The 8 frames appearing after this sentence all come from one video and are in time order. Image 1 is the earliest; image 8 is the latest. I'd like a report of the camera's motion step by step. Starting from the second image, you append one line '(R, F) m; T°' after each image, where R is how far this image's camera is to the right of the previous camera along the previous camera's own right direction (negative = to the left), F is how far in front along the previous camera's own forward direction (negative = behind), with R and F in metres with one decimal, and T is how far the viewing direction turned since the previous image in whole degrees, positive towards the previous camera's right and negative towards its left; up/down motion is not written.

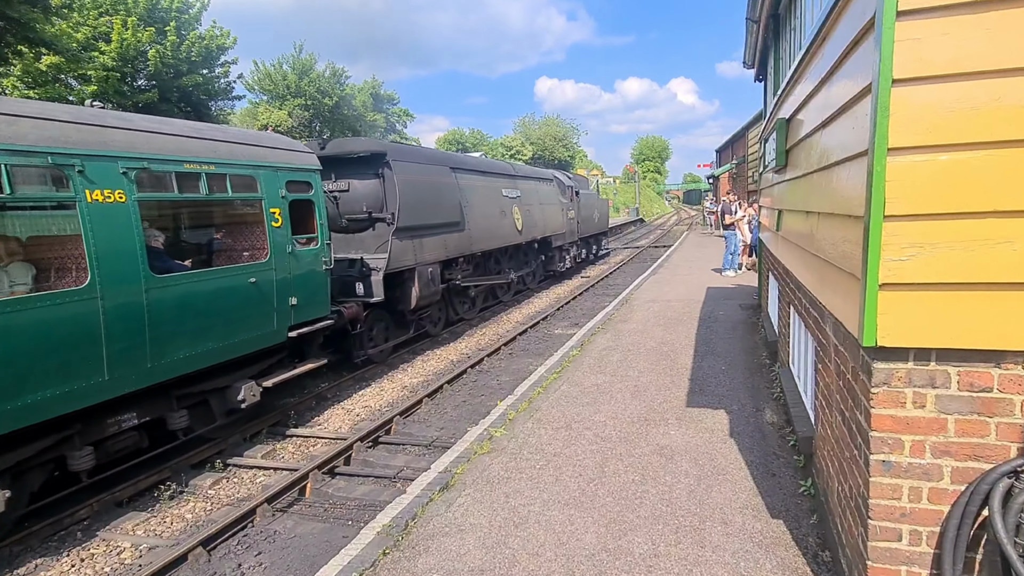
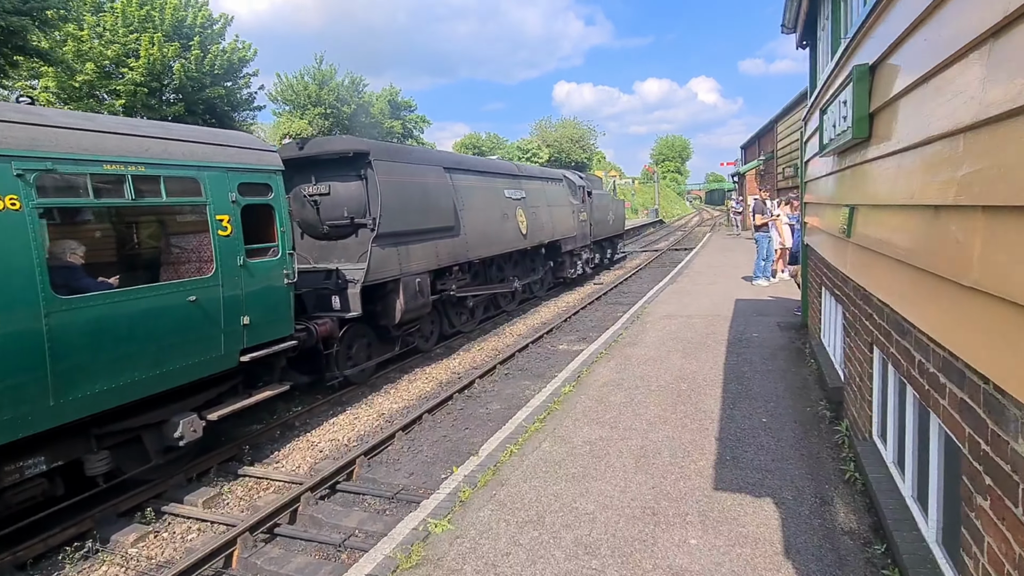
(+0.4, +1.2) m; -2°
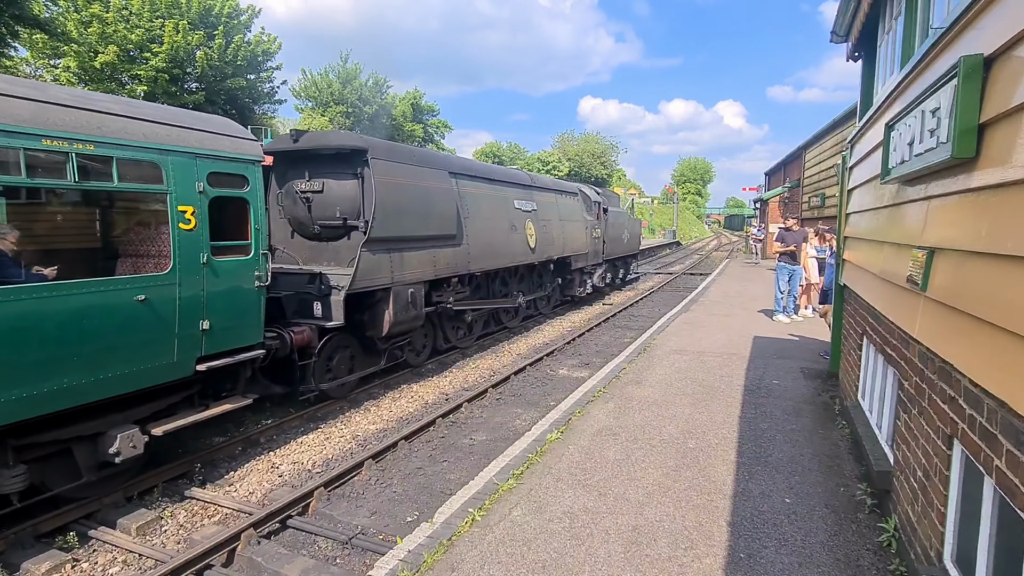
(+0.2, +0.6) m; -1°
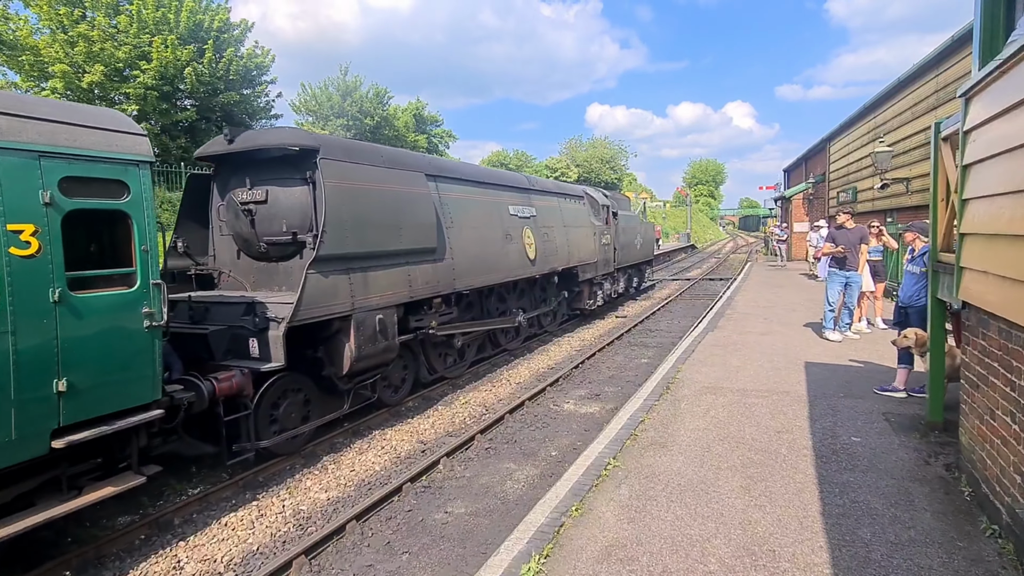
(+0.3, +1.5) m; -2°
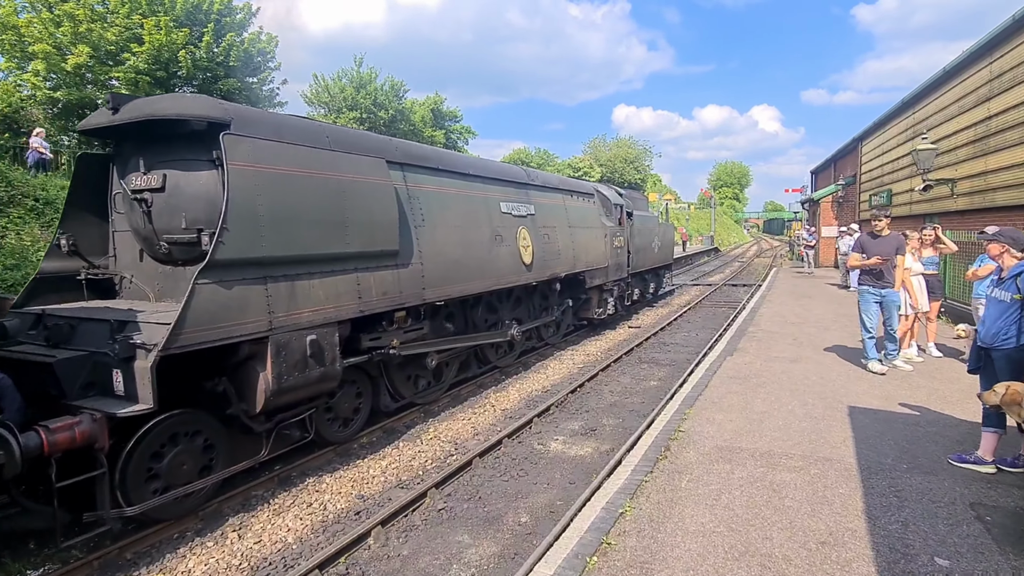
(+0.6, +1.5) m; -2°
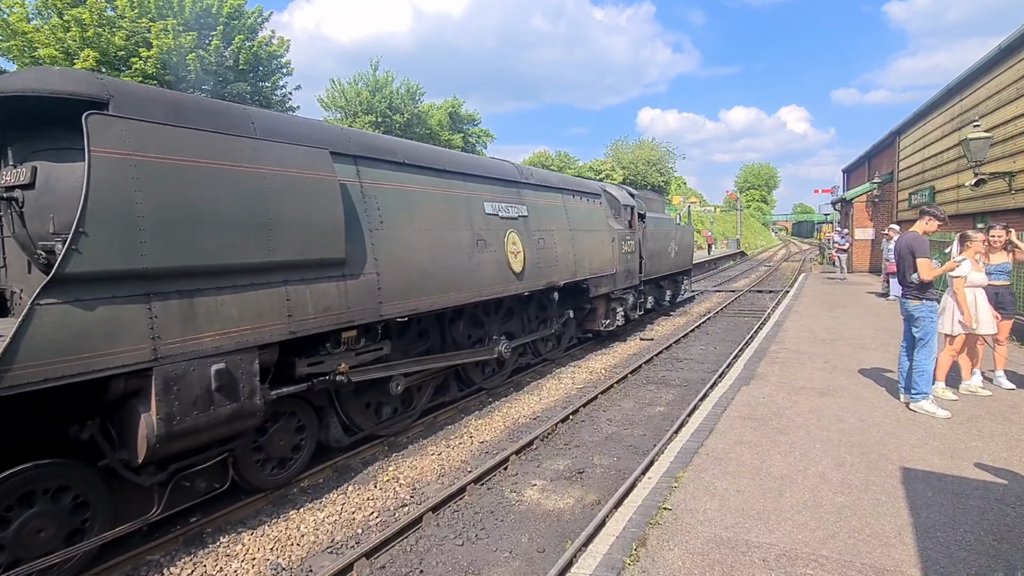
(+0.6, +1.1) m; -3°
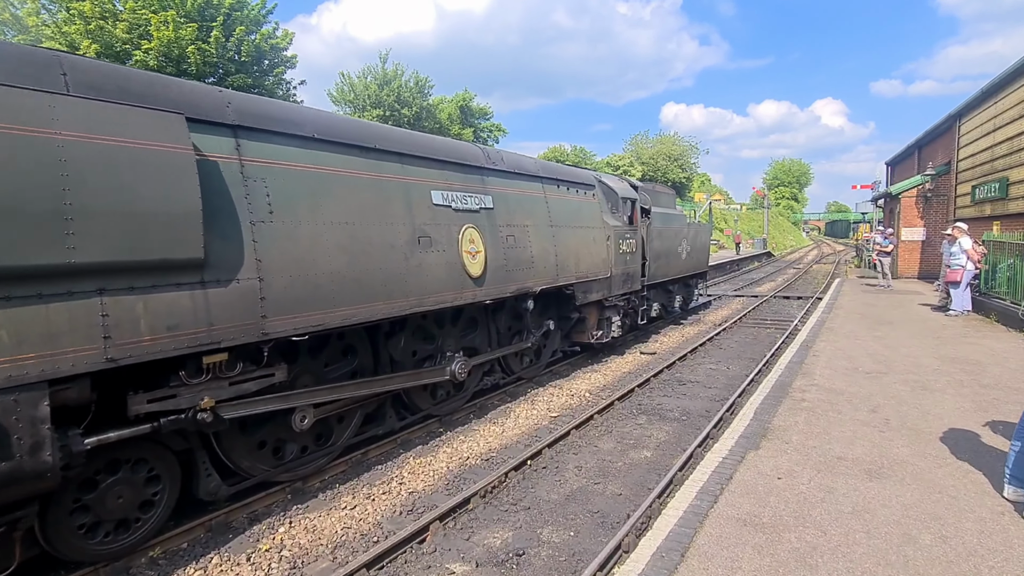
(+0.9, +1.5) m; -2°
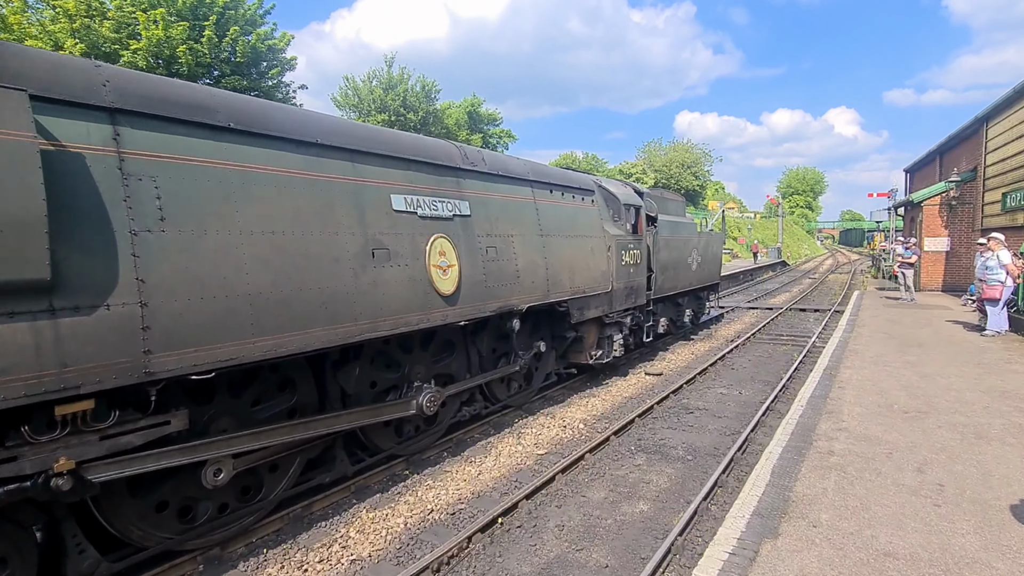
(+0.4, +1.0) m; -1°
